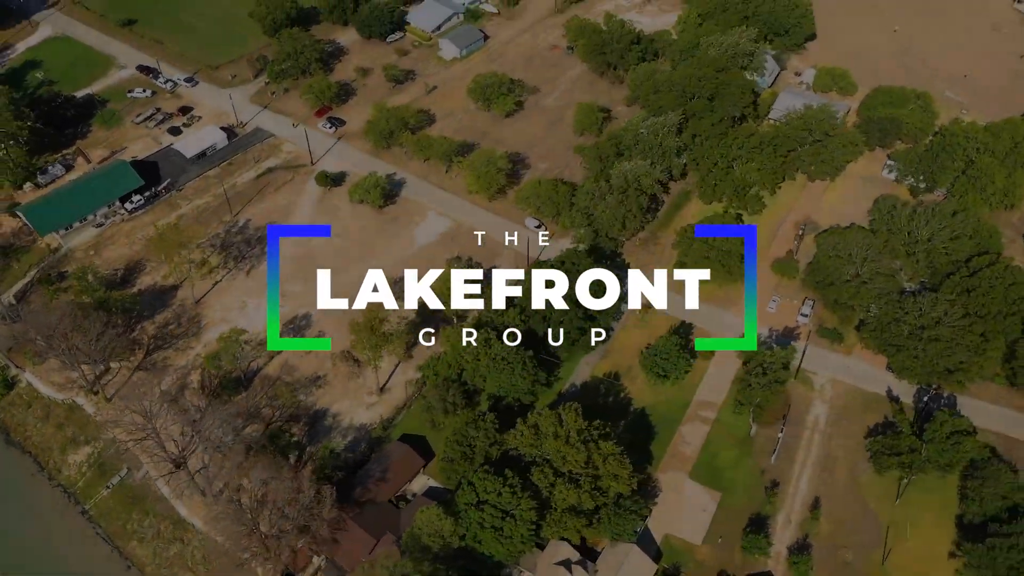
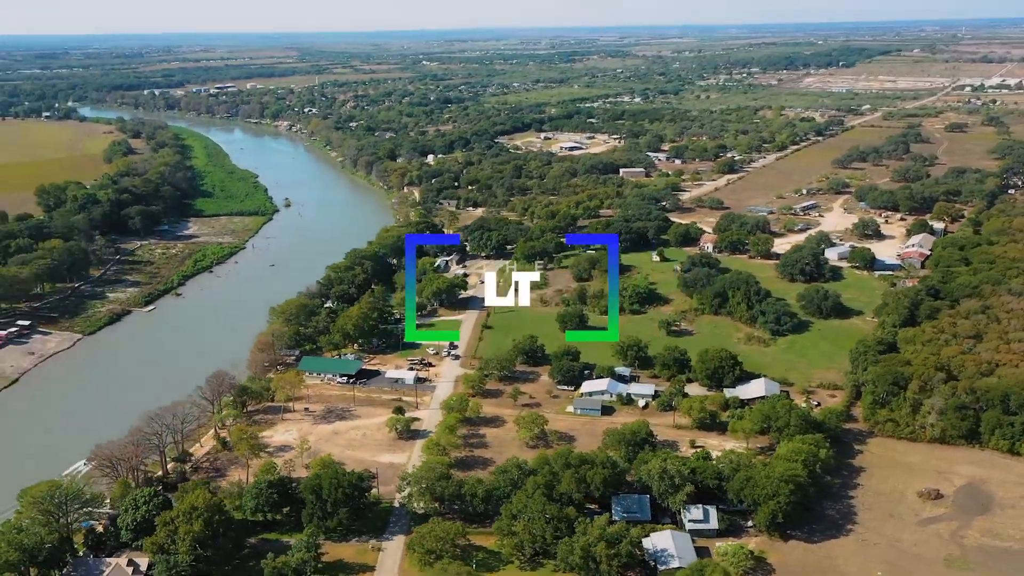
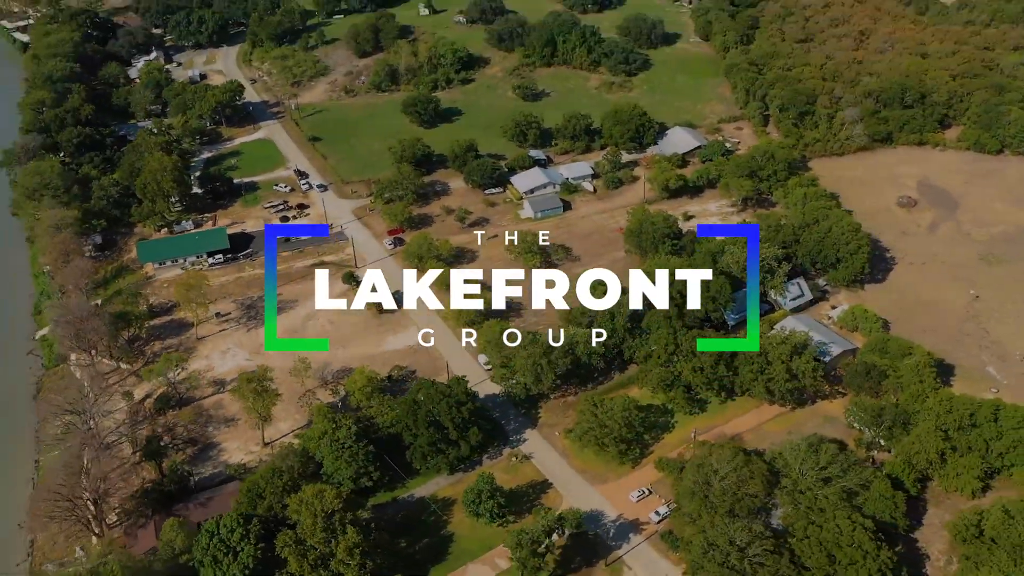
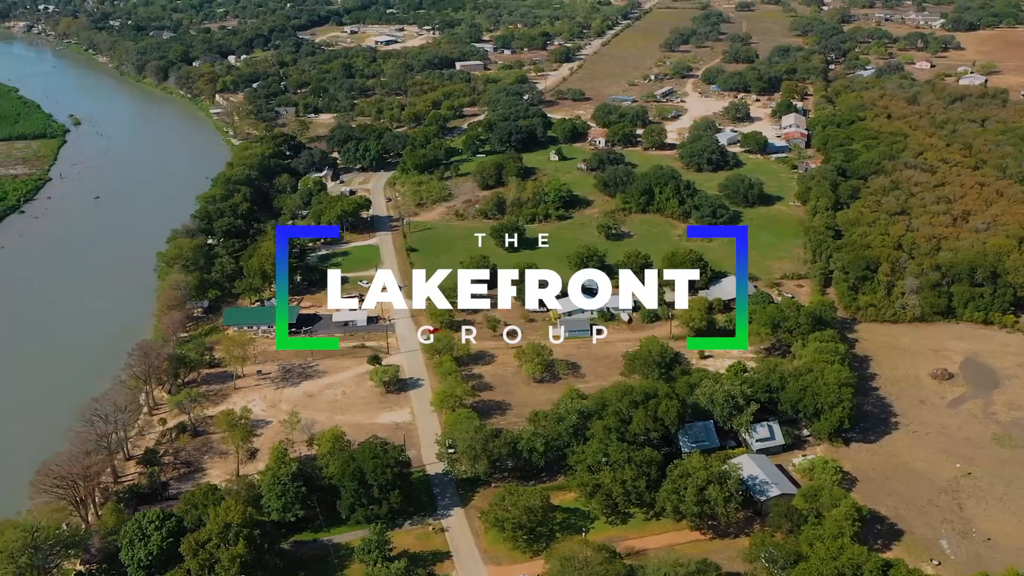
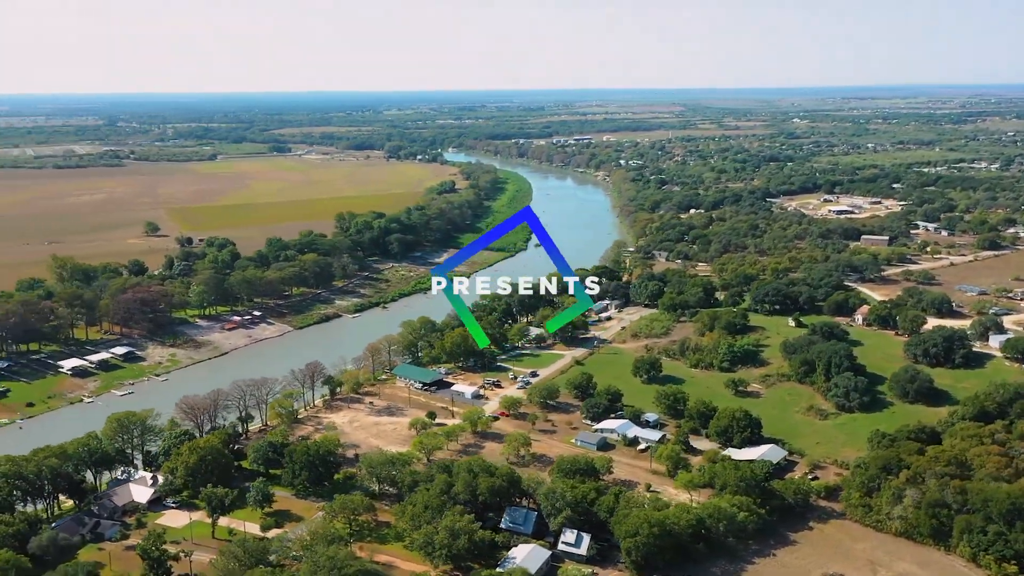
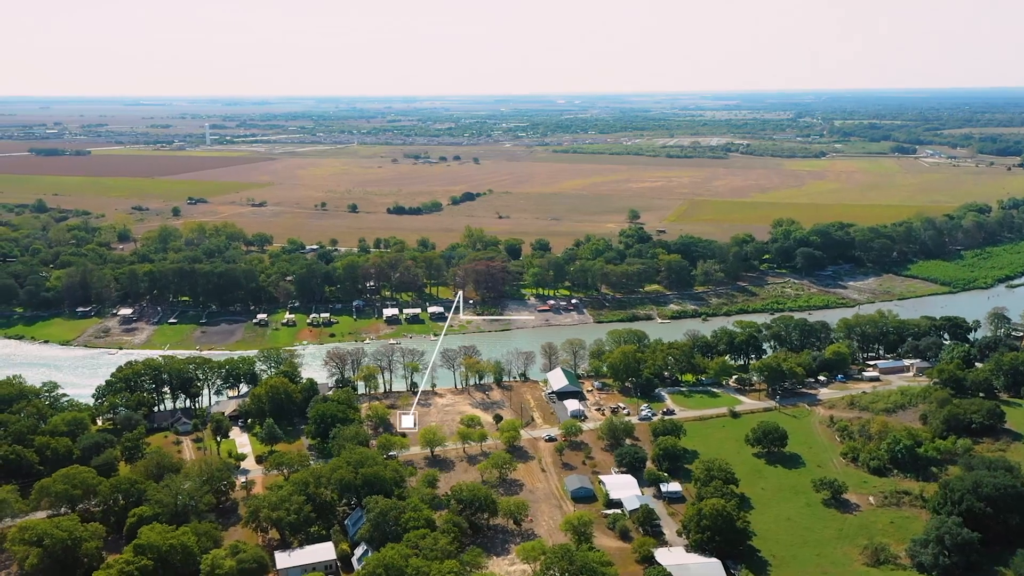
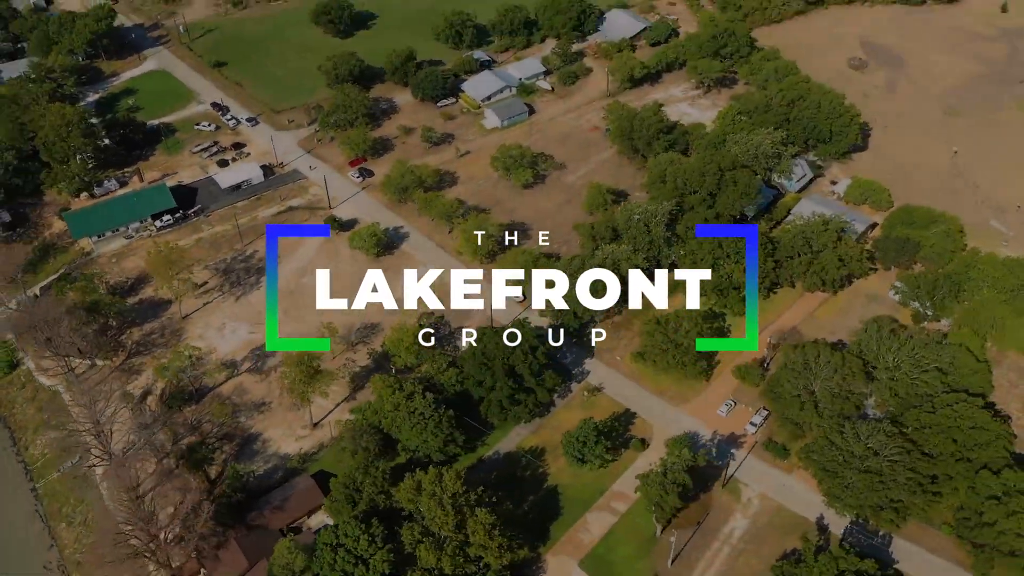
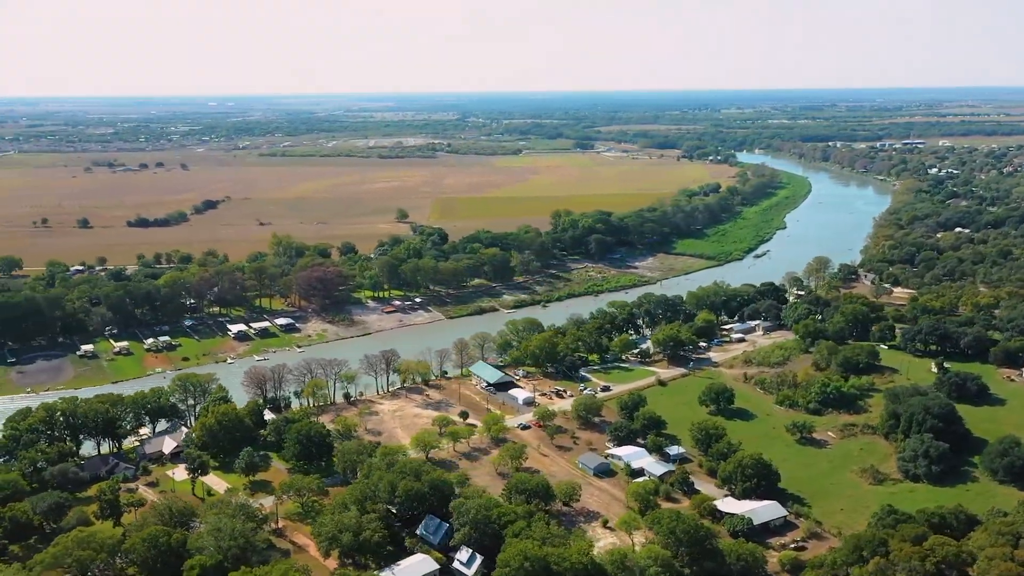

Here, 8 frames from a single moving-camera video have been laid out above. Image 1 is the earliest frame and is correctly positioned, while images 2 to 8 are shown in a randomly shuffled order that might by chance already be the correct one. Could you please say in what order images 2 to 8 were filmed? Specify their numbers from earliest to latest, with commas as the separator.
7, 3, 4, 2, 5, 8, 6
